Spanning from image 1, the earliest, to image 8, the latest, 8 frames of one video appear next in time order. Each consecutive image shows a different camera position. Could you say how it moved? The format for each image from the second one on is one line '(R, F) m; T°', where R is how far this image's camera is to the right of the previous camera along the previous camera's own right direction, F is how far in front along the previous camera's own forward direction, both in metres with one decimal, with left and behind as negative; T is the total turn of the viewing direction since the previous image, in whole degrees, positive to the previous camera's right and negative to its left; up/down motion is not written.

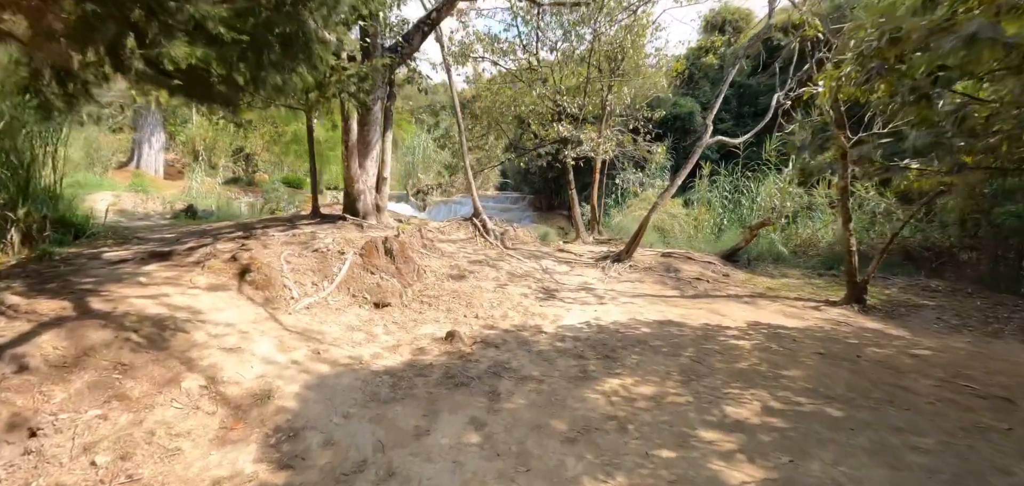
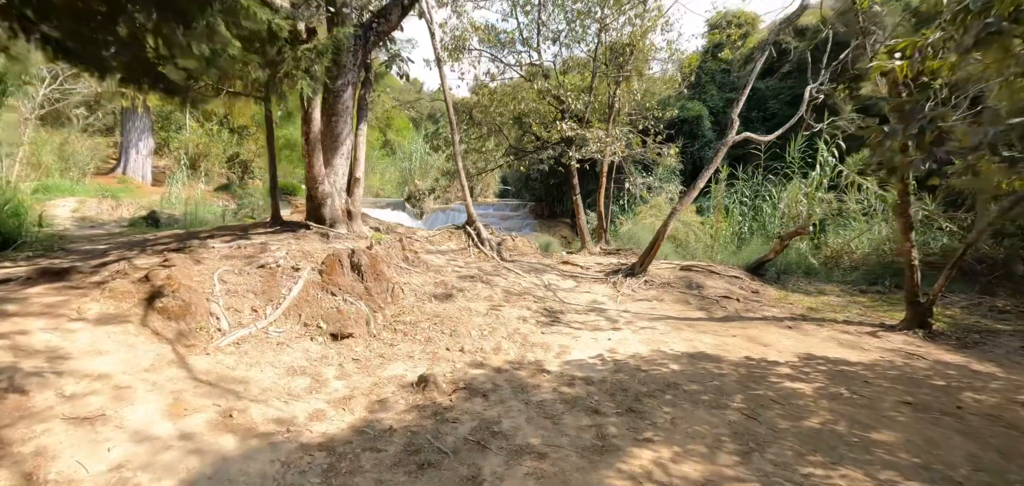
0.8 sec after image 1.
(+0.1, +1.1) m; 0°
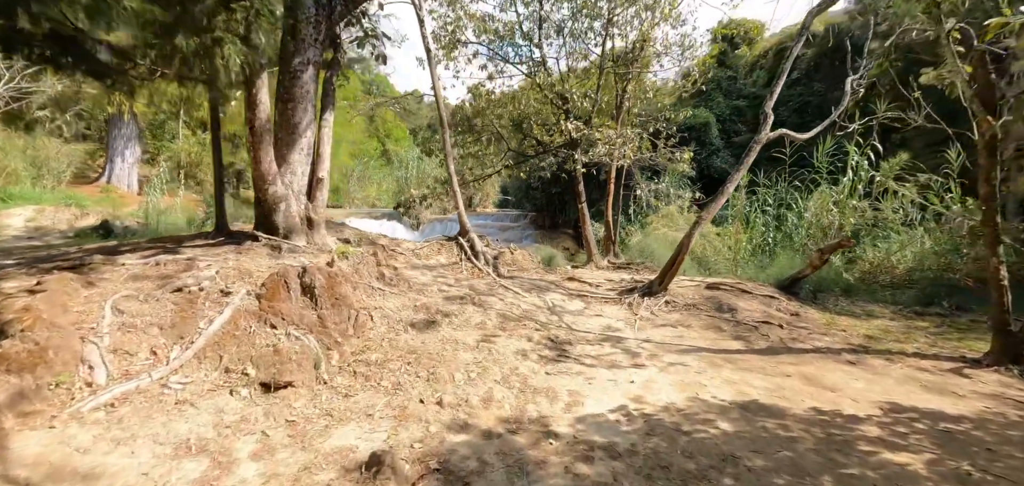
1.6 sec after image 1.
(0.0, +1.1) m; 0°
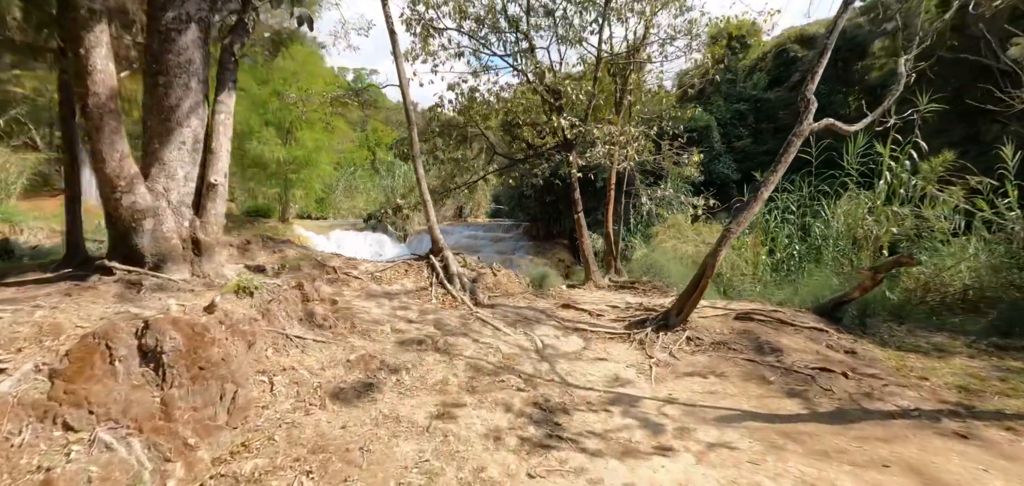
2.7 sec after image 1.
(+0.2, +1.4) m; 0°
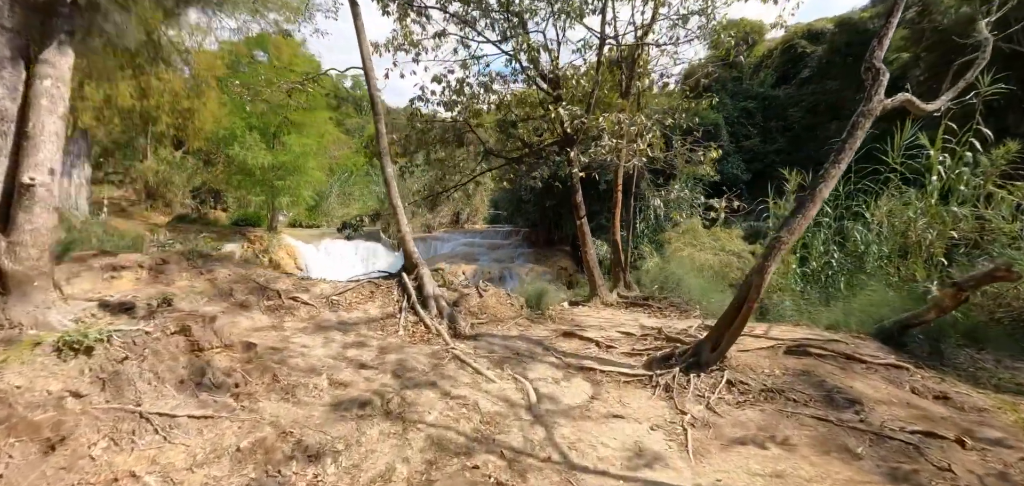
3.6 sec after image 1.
(+0.1, +1.2) m; 0°
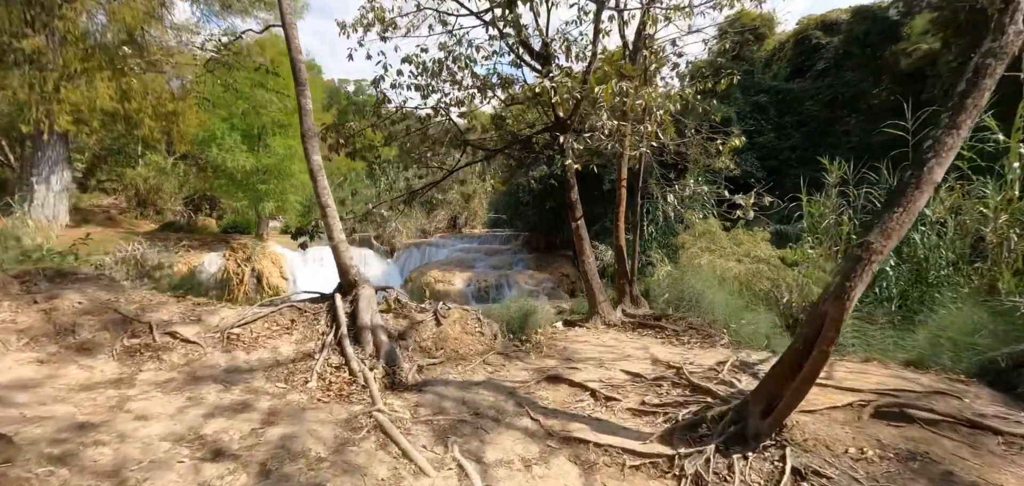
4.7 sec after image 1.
(+0.3, +1.4) m; -1°
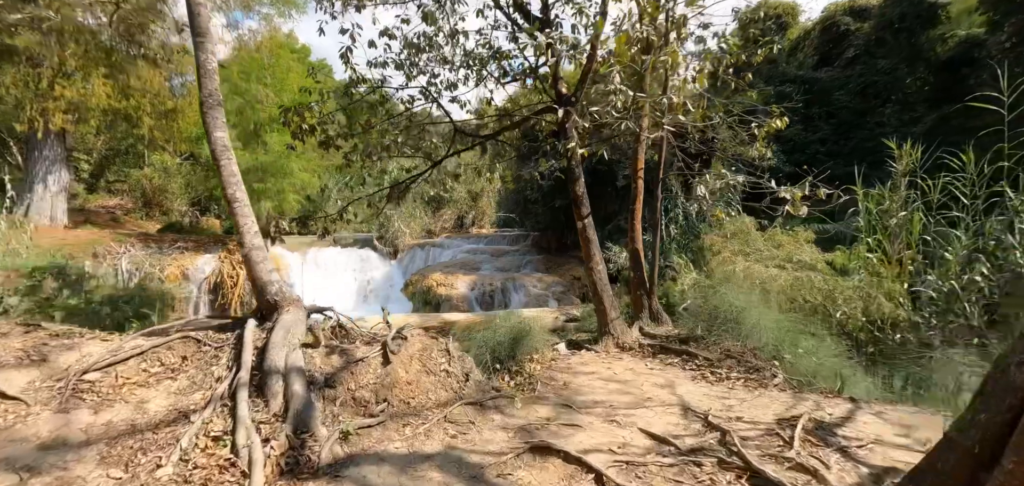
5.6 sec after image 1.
(+0.2, +1.2) m; -1°
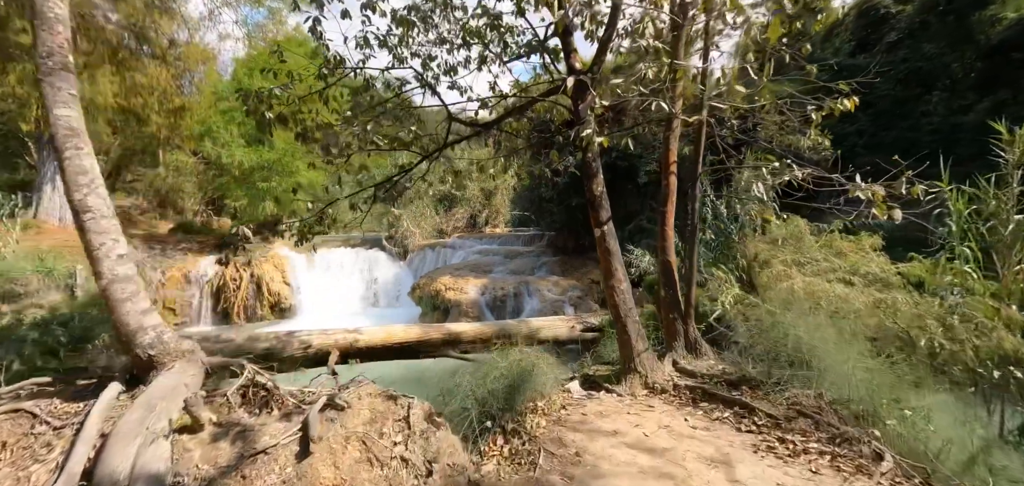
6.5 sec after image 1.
(+0.1, +1.0) m; -2°
